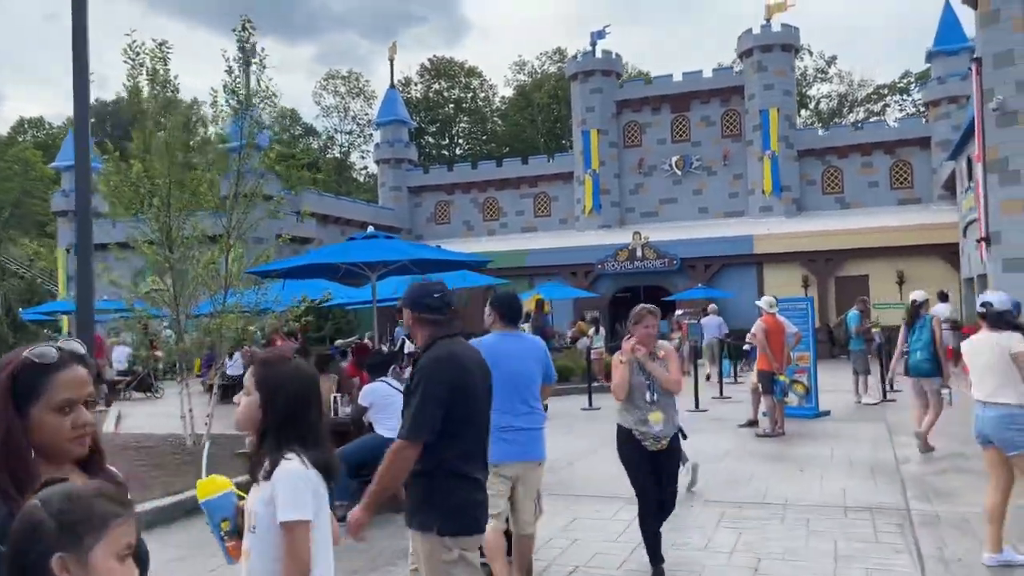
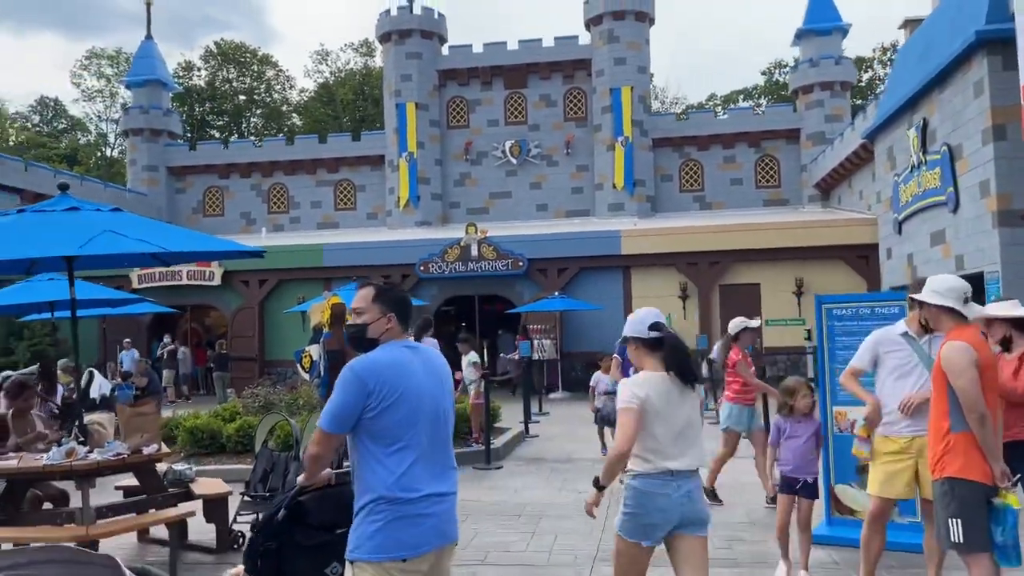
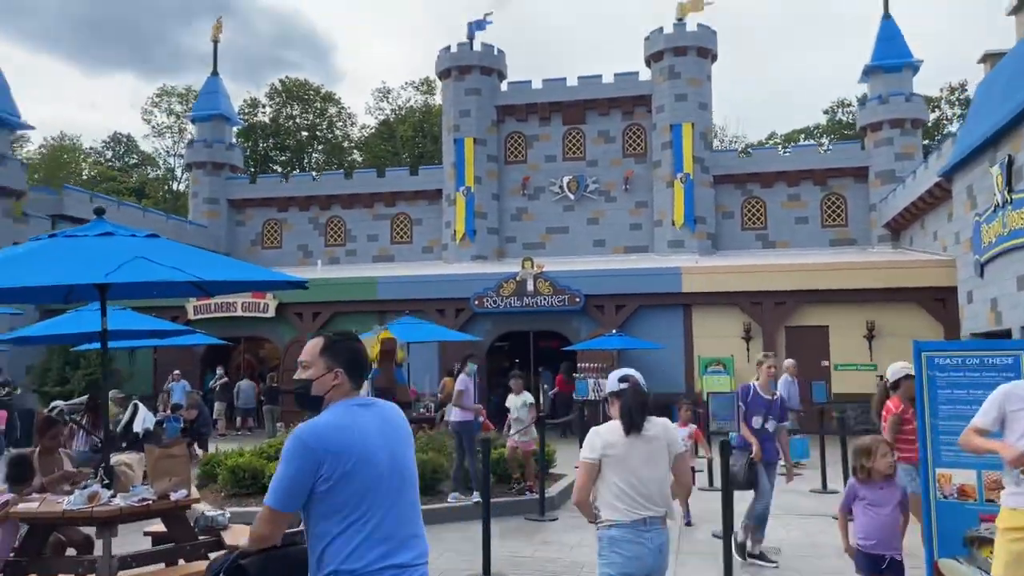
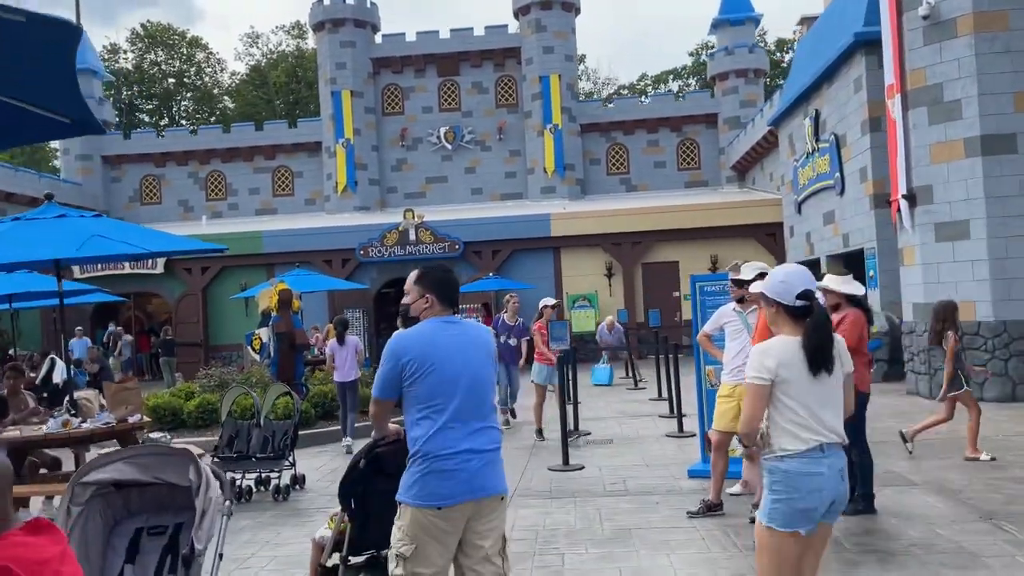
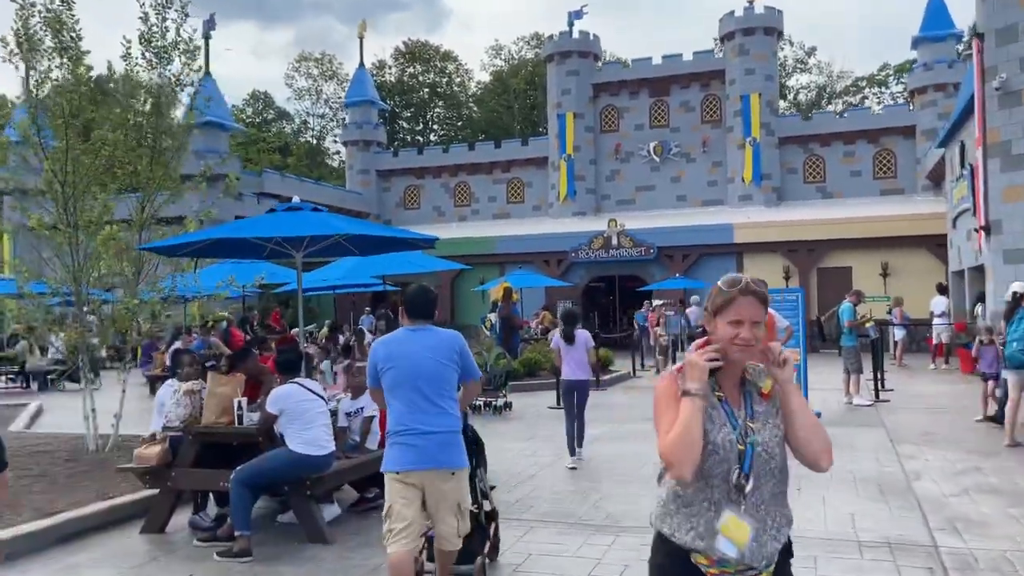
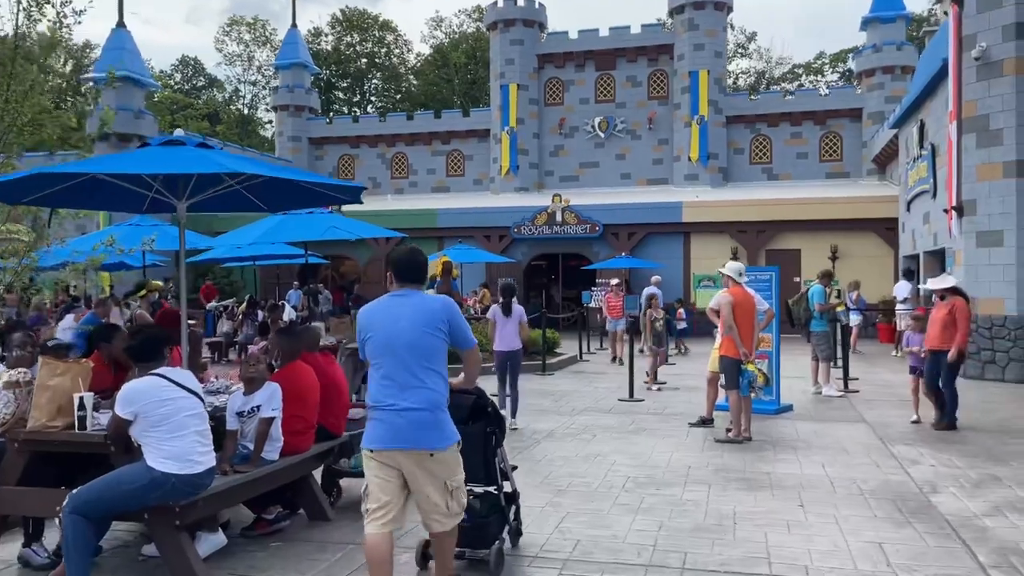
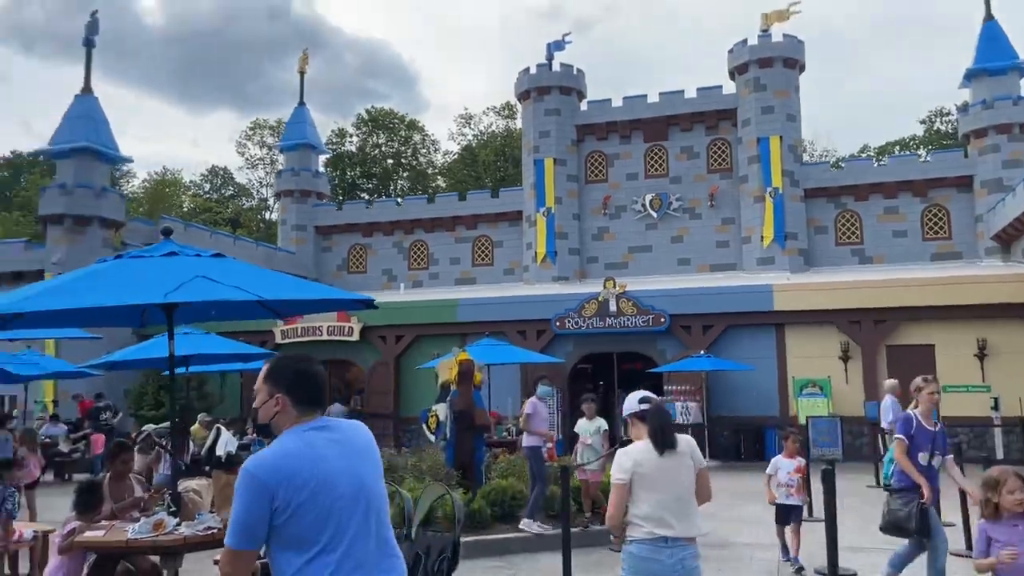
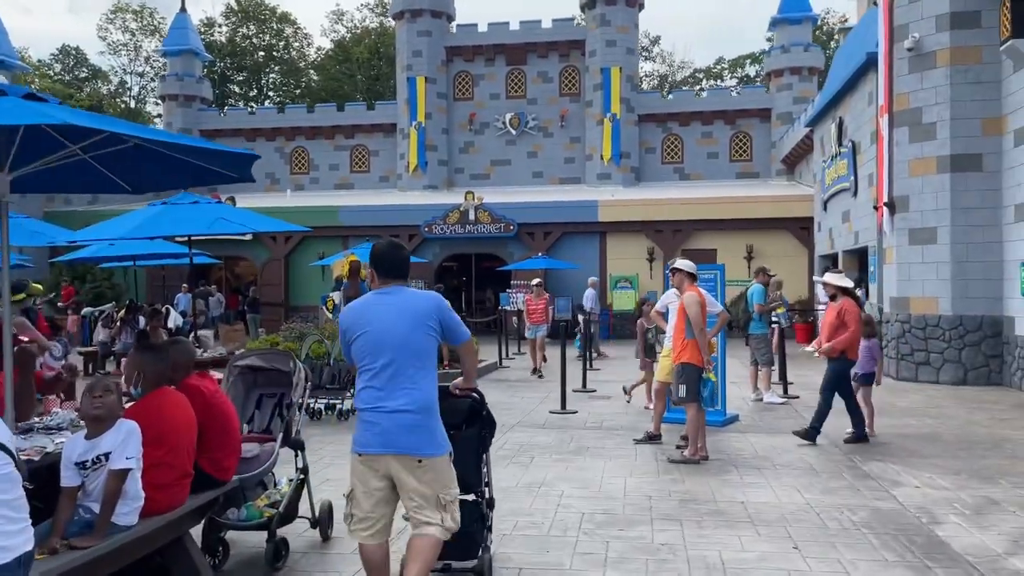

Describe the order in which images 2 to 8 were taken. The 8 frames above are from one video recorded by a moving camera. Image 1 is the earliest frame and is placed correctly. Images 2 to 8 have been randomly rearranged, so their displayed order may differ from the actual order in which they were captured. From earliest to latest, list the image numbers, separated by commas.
5, 6, 8, 4, 2, 3, 7
